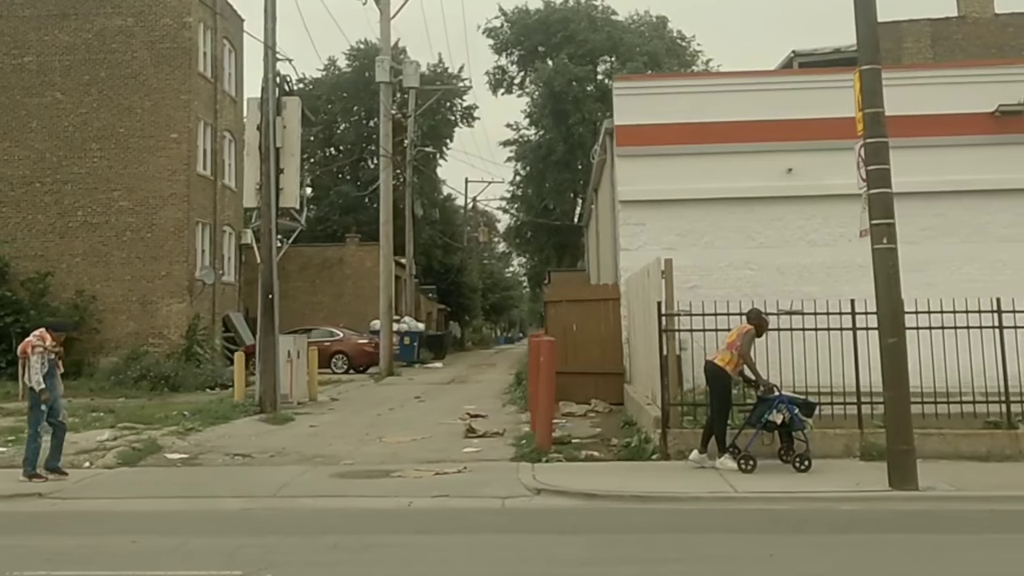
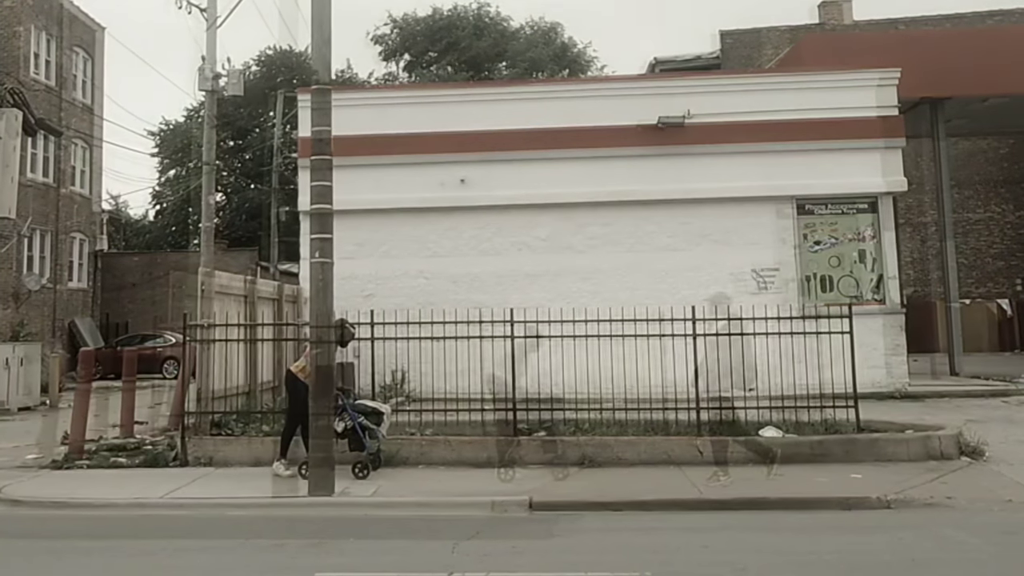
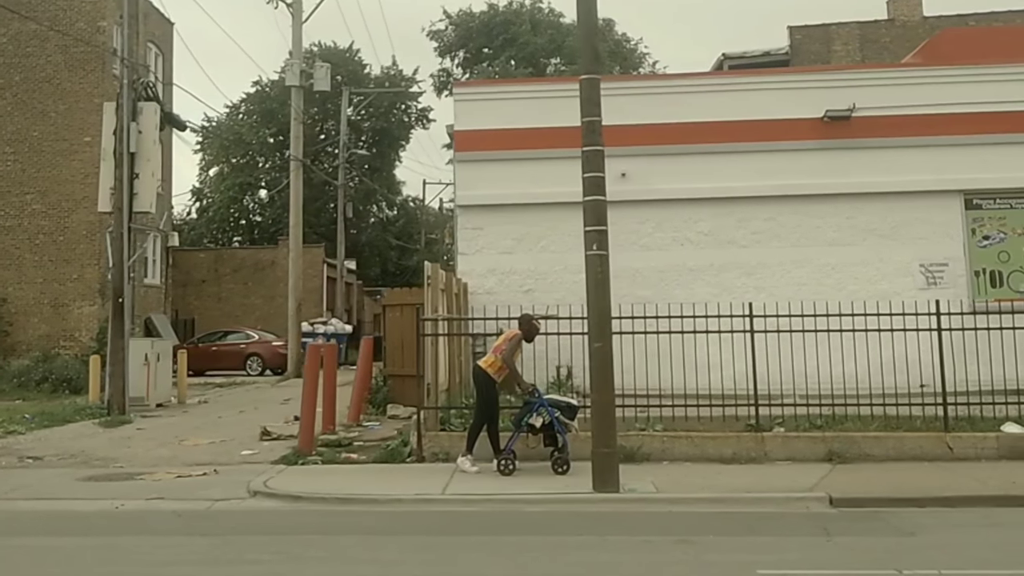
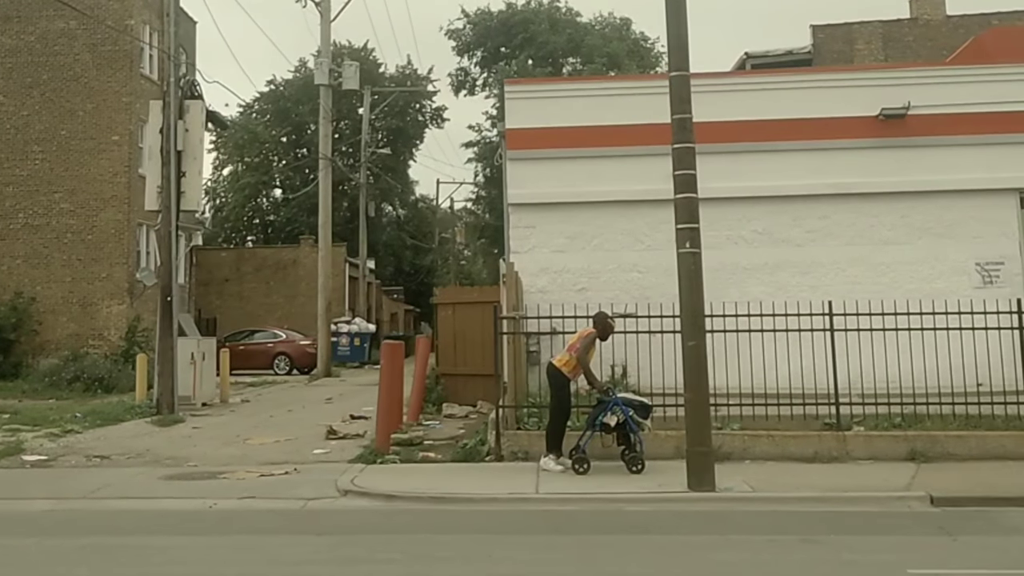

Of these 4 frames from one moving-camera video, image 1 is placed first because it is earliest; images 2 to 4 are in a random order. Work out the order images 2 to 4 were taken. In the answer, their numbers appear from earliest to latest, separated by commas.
4, 3, 2
